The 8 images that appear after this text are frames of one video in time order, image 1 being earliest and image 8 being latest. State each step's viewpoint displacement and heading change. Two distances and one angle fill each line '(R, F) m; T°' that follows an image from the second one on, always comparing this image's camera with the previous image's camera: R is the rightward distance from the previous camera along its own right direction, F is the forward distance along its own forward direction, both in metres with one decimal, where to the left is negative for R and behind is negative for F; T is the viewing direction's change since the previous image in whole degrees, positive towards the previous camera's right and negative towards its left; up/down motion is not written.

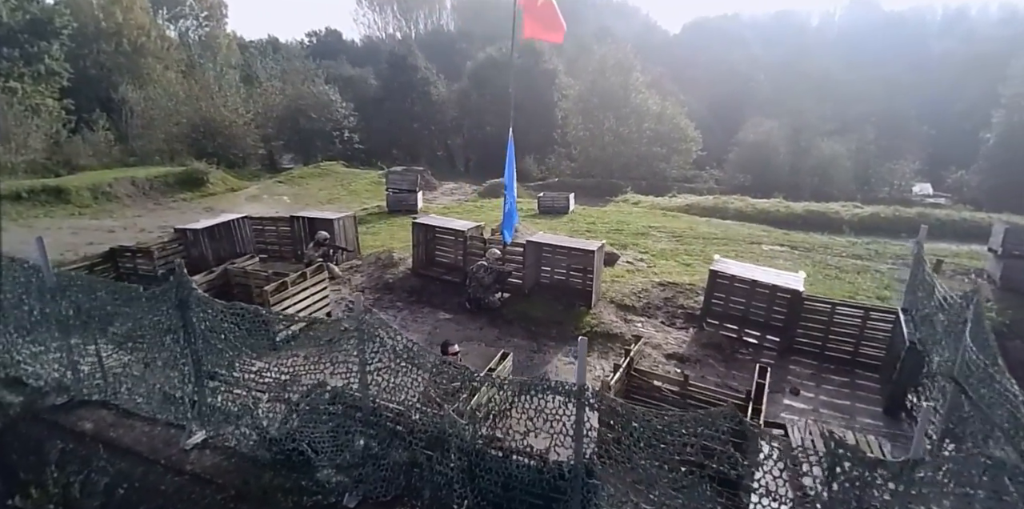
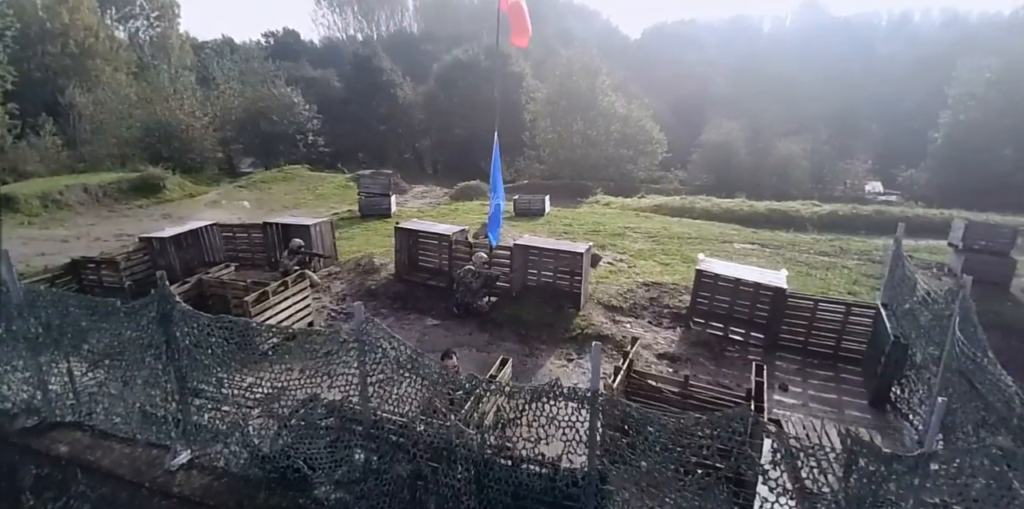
(-0.3, +0.1) m; +3°
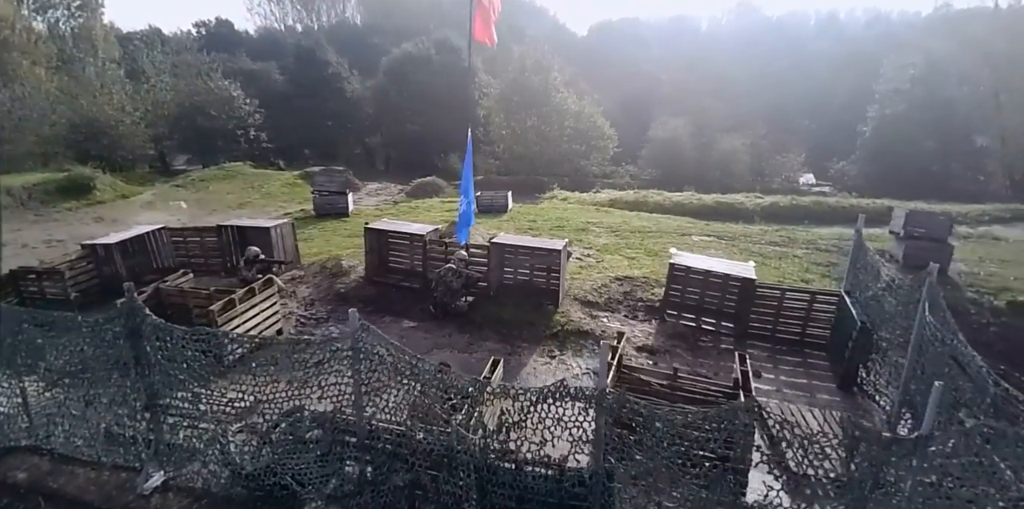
(-0.4, +0.1) m; +5°
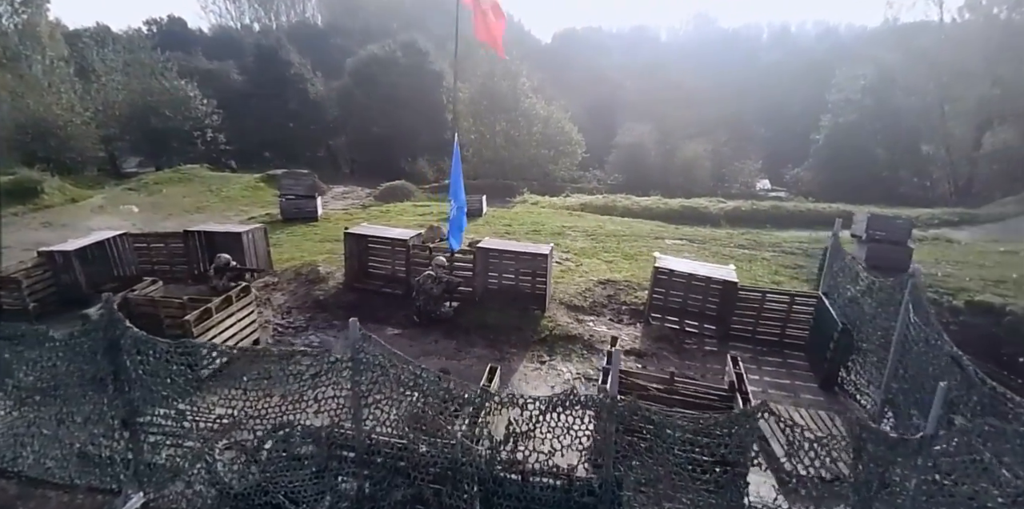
(-0.3, +0.1) m; +4°
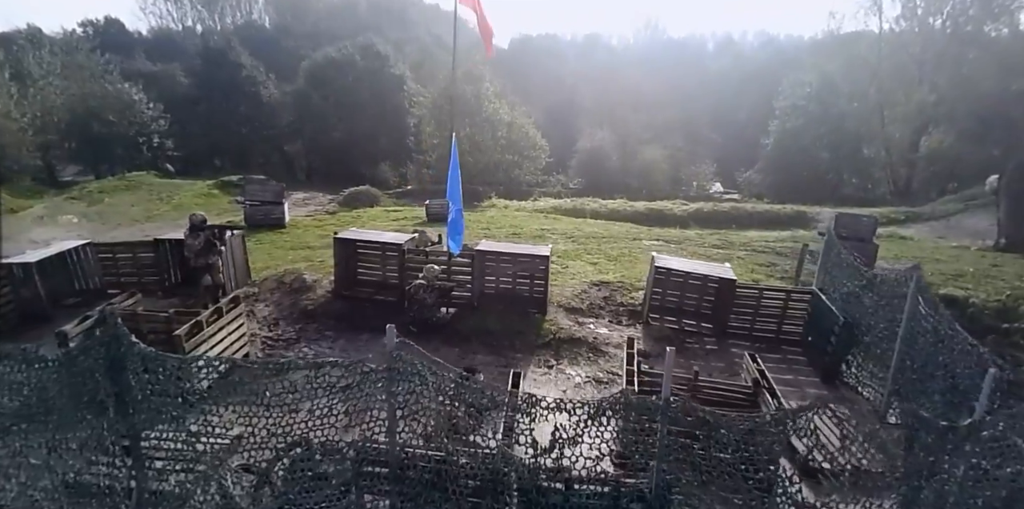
(-0.7, +0.2) m; +4°
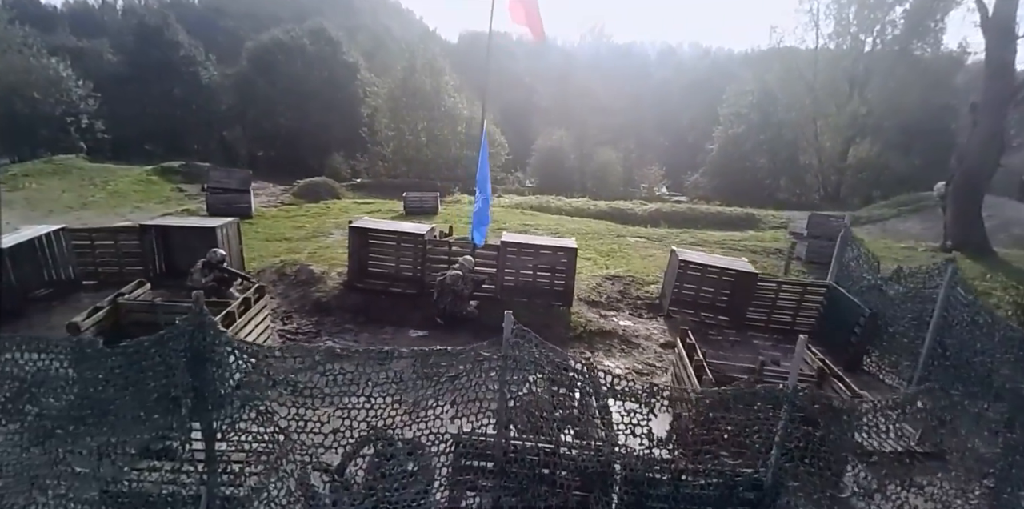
(-1.4, +0.2) m; +5°
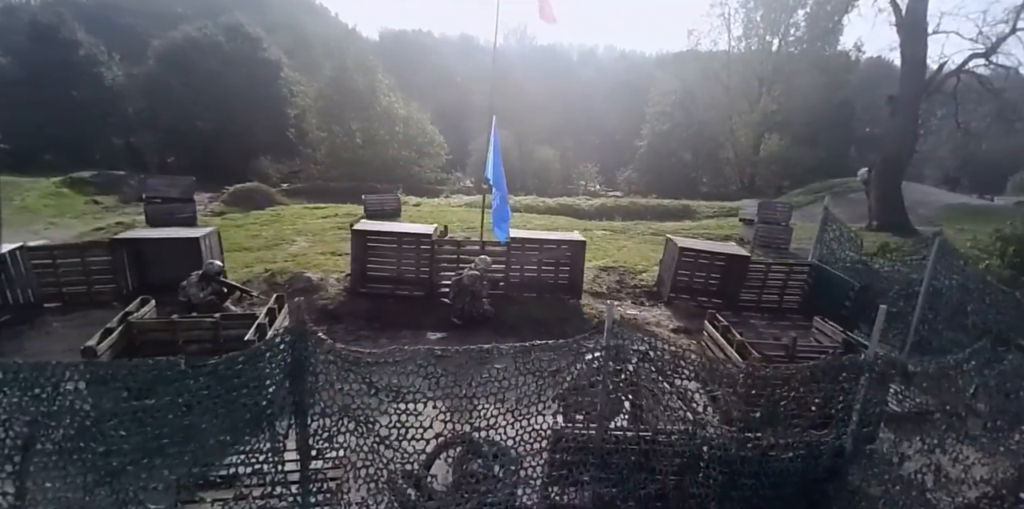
(-1.3, 0.0) m; +6°
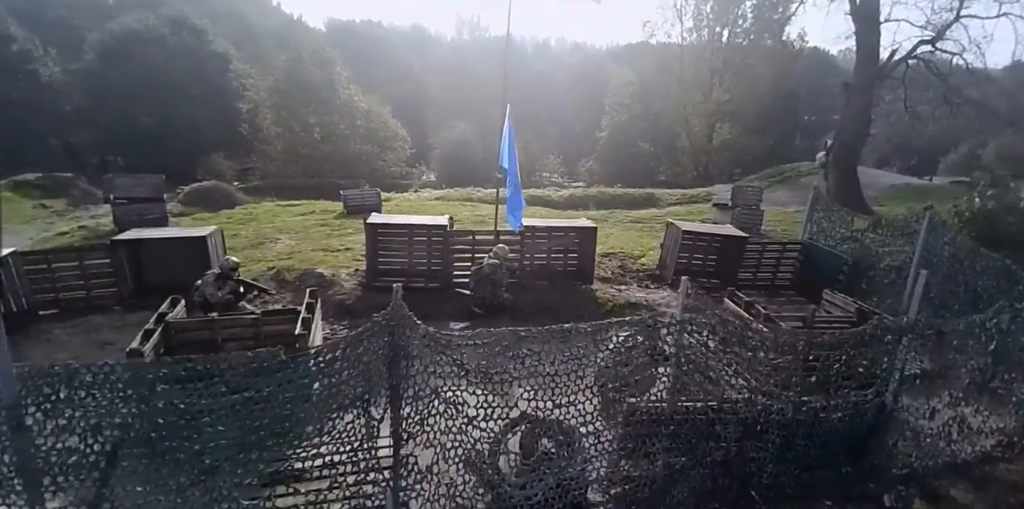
(-0.9, -0.1) m; +4°
